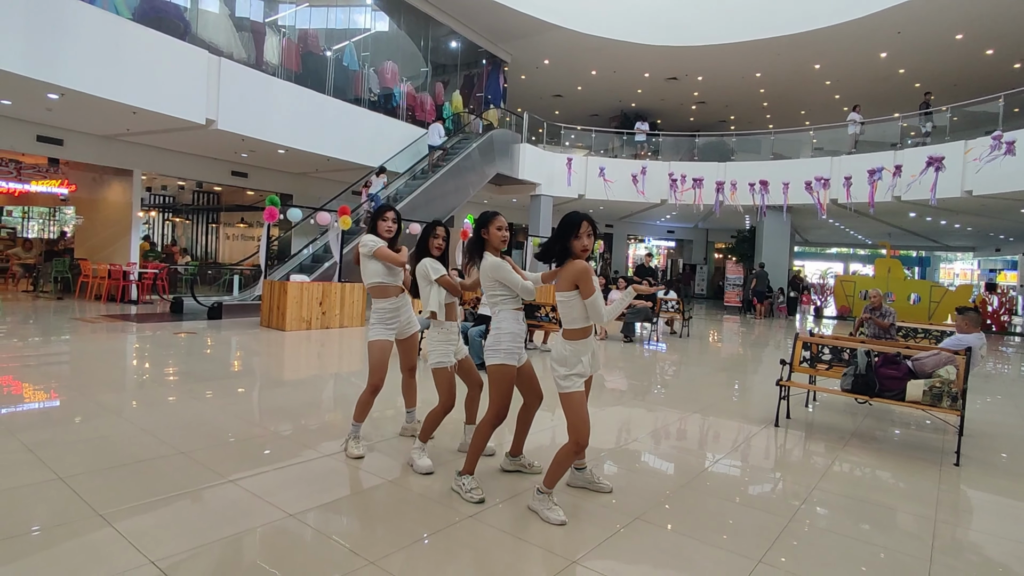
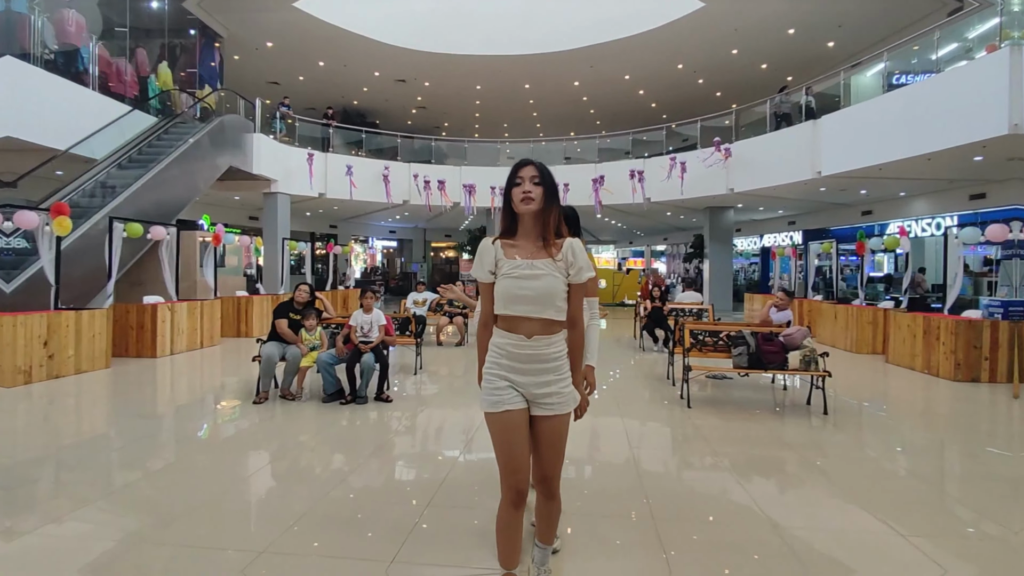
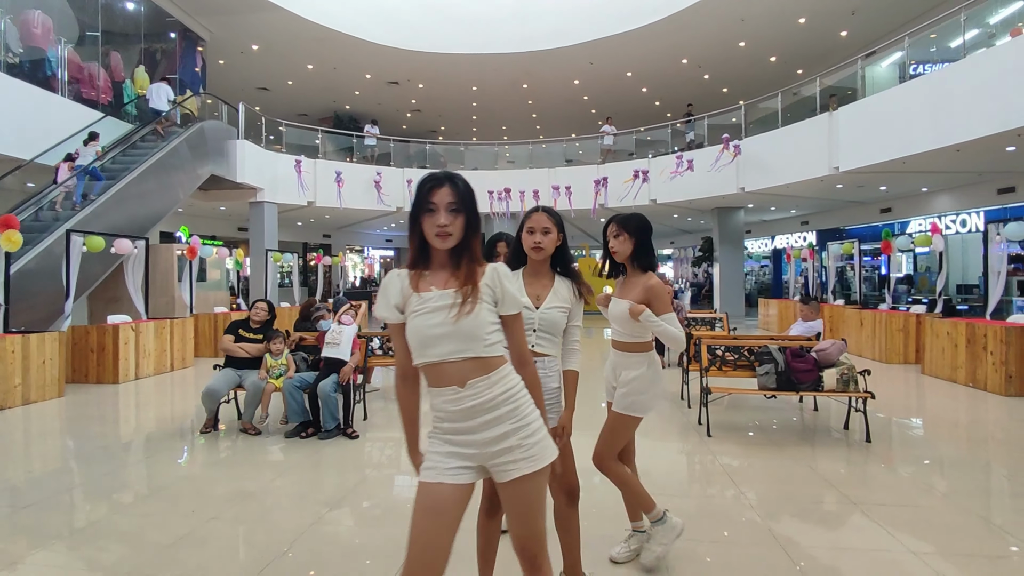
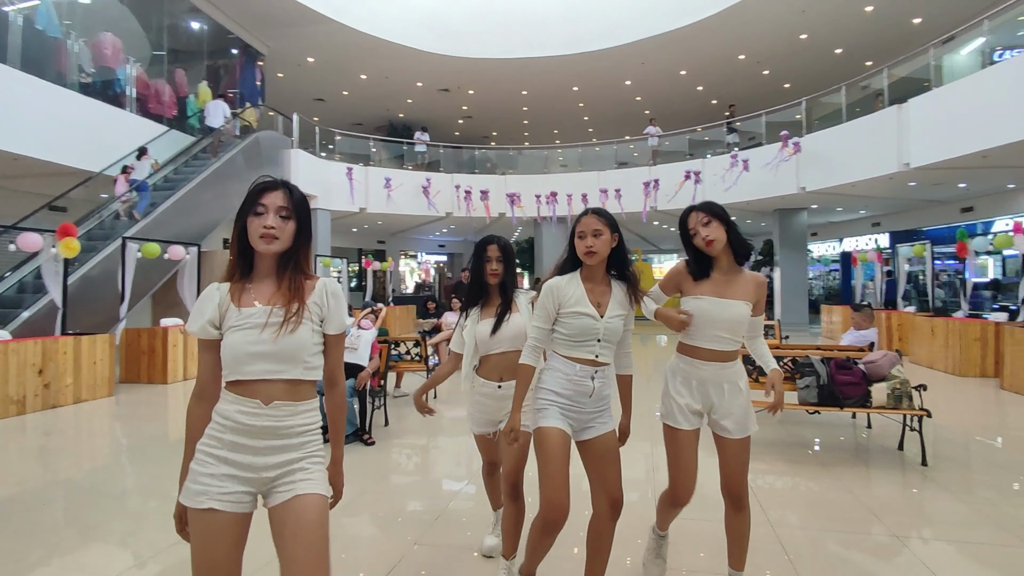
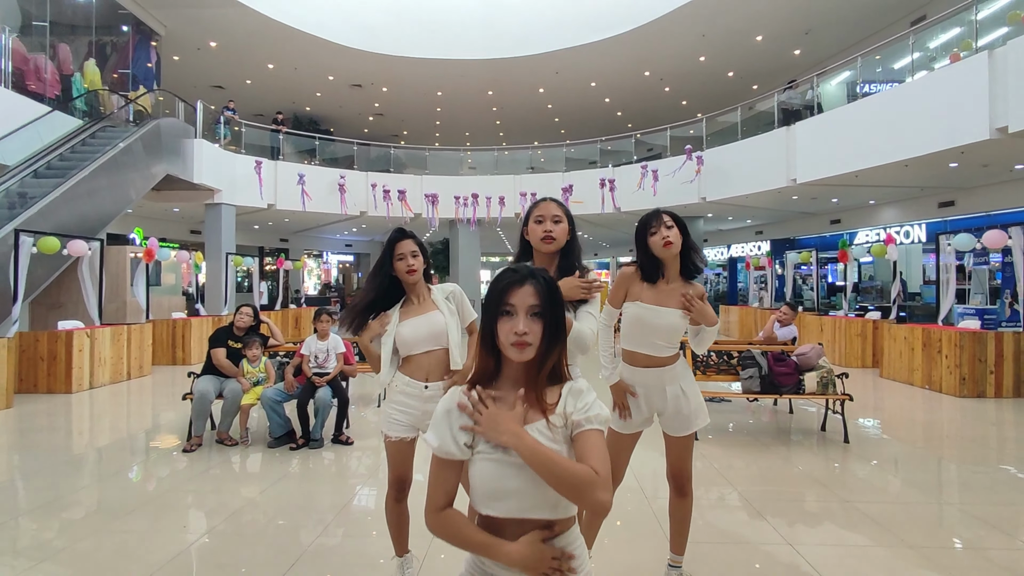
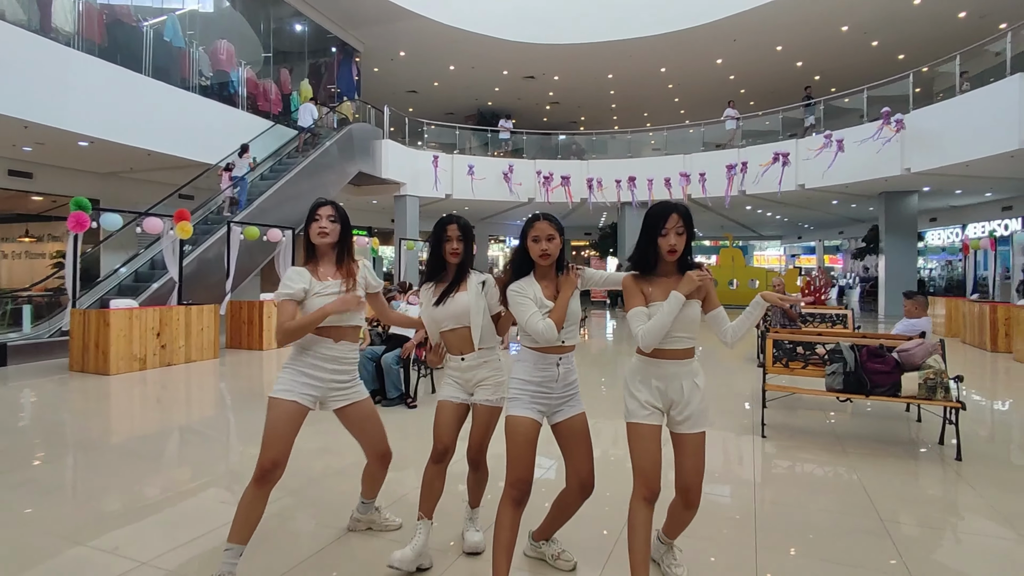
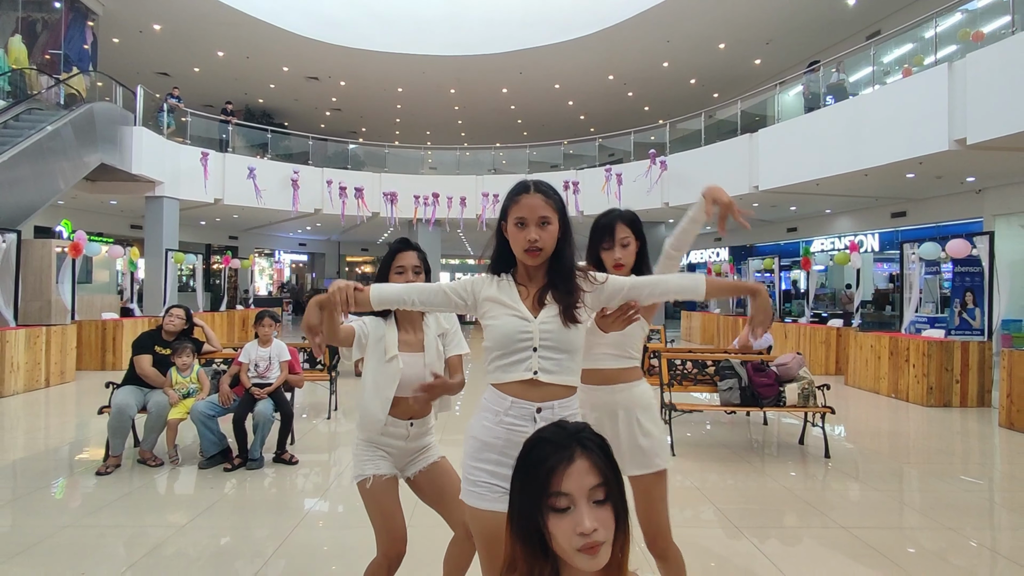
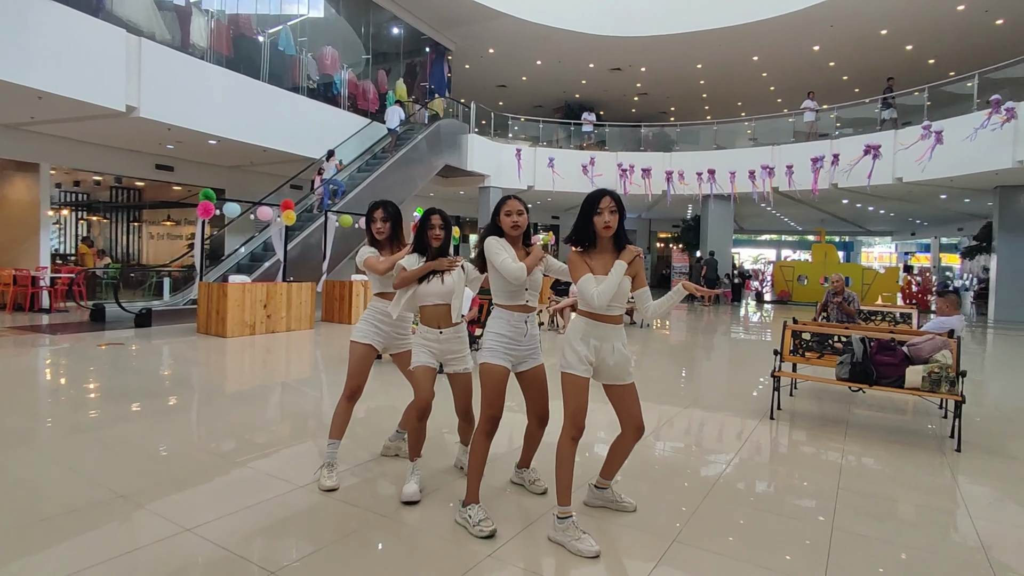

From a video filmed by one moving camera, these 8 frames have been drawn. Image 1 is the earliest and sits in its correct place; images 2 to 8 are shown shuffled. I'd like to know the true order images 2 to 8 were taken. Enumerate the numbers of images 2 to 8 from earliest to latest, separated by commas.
8, 6, 4, 3, 2, 5, 7
